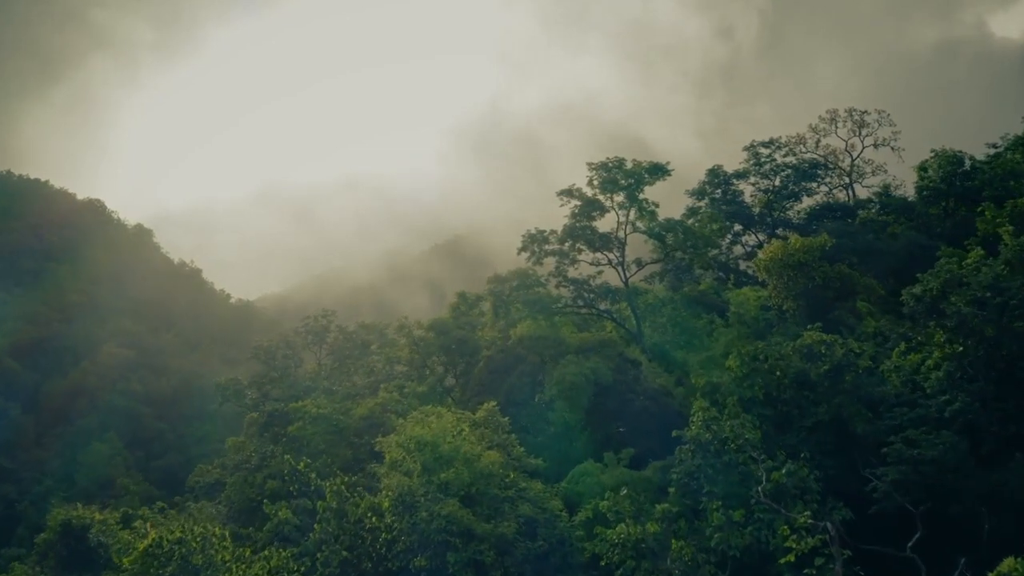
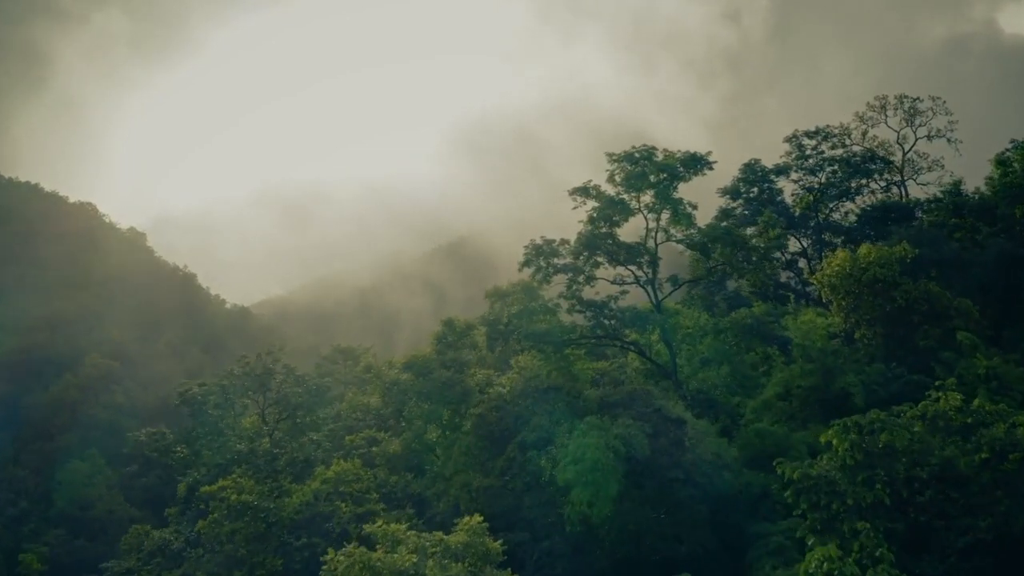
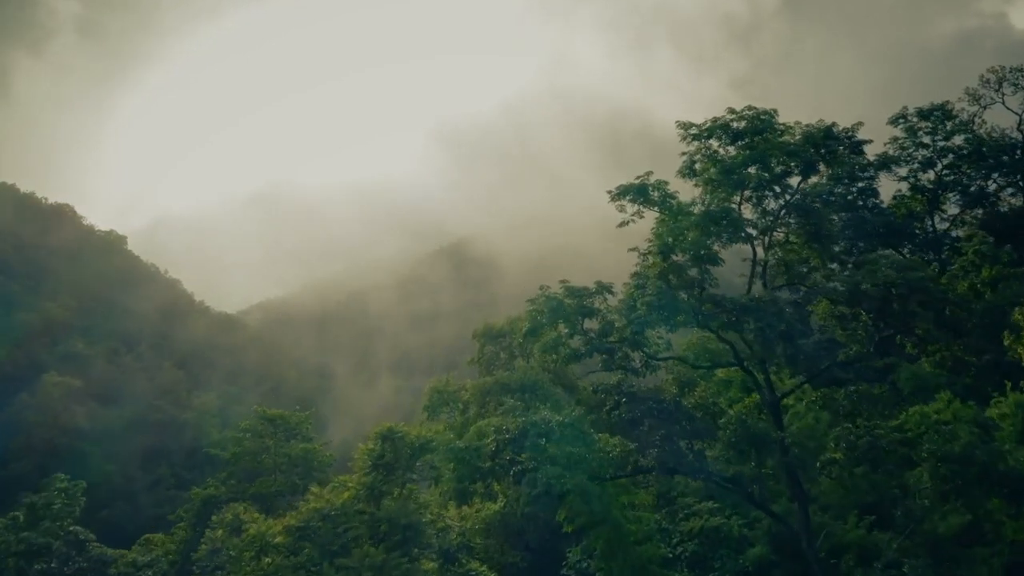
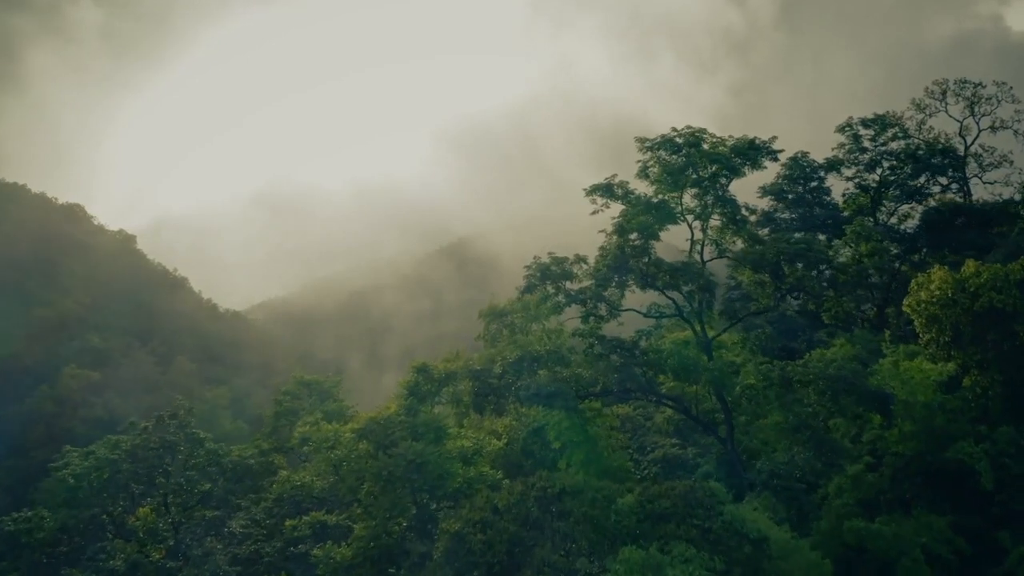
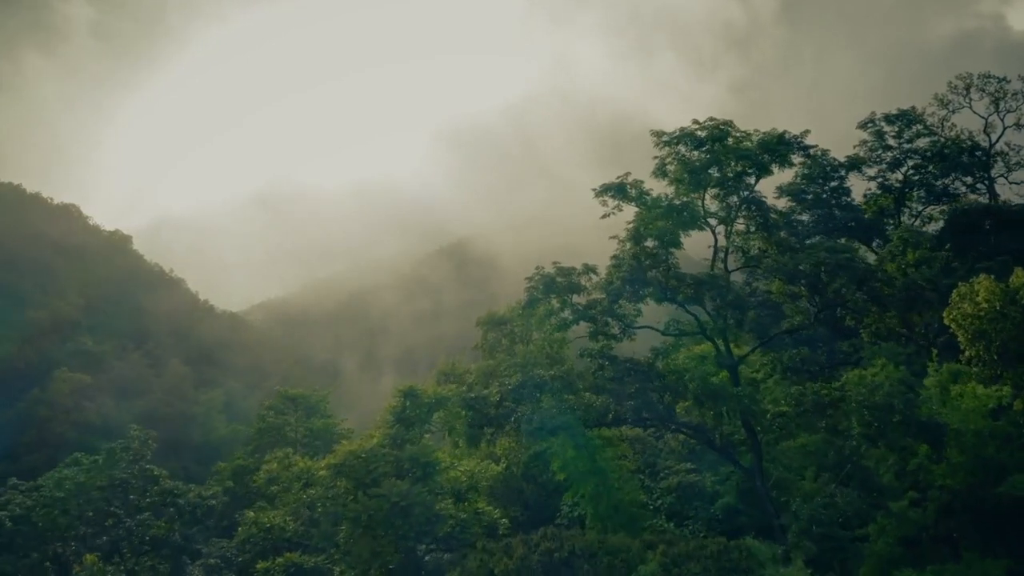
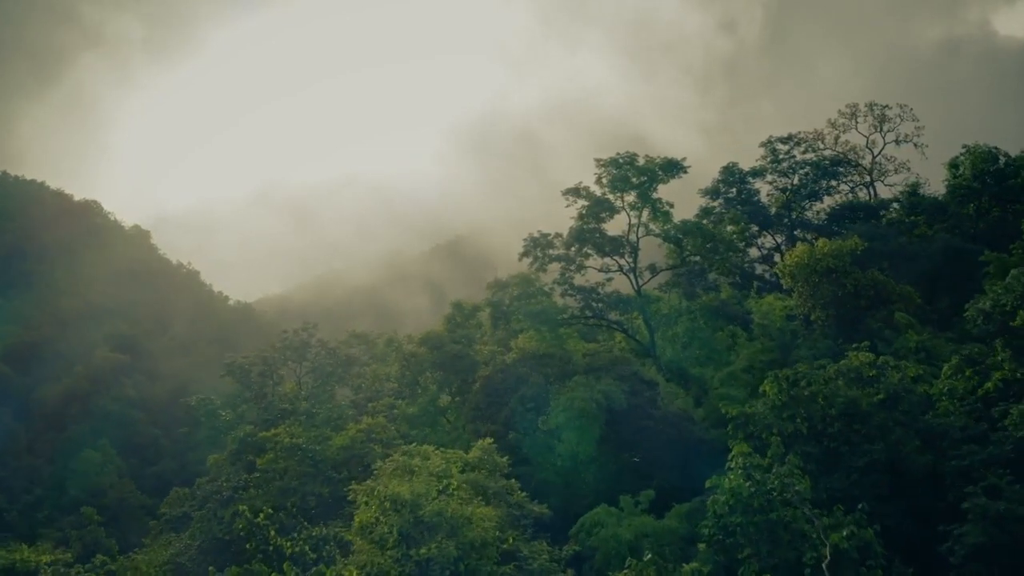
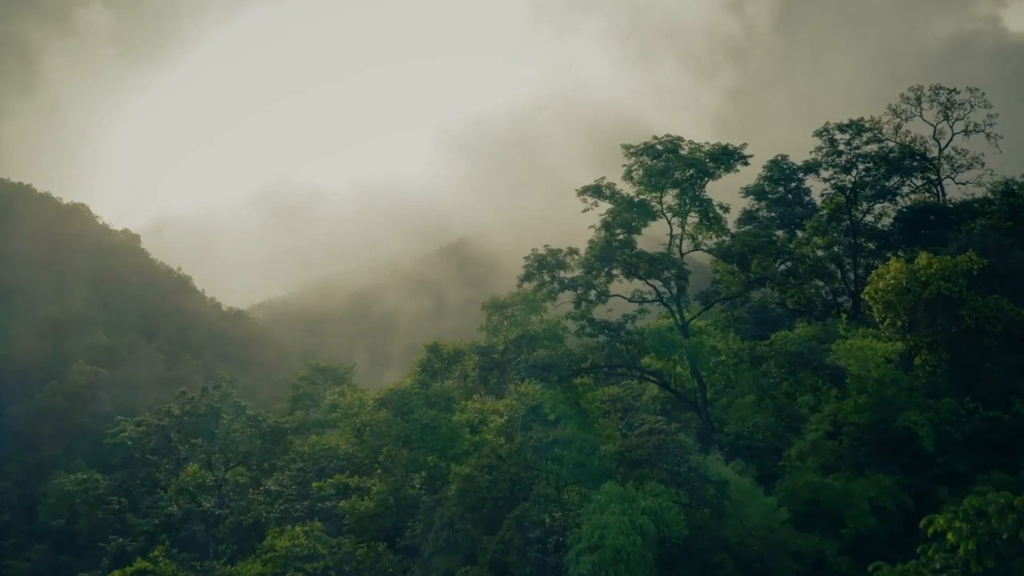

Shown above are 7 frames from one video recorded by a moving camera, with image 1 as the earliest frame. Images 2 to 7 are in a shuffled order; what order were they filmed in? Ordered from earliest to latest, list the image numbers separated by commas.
6, 2, 7, 4, 5, 3
